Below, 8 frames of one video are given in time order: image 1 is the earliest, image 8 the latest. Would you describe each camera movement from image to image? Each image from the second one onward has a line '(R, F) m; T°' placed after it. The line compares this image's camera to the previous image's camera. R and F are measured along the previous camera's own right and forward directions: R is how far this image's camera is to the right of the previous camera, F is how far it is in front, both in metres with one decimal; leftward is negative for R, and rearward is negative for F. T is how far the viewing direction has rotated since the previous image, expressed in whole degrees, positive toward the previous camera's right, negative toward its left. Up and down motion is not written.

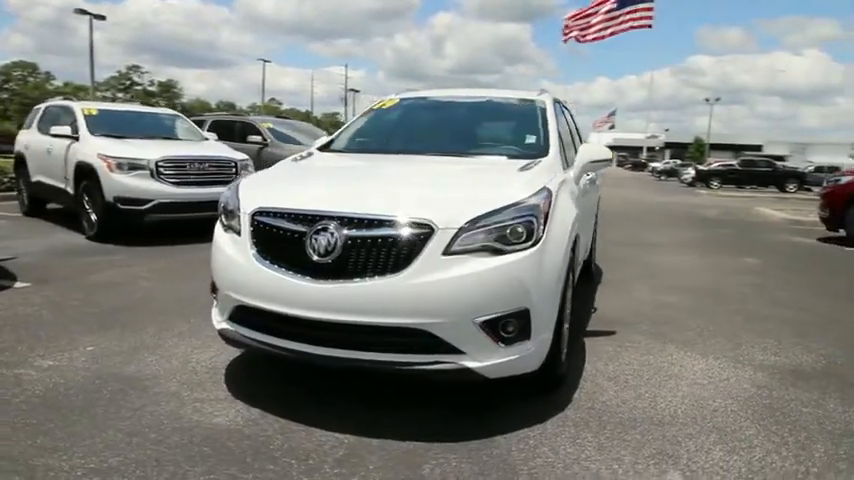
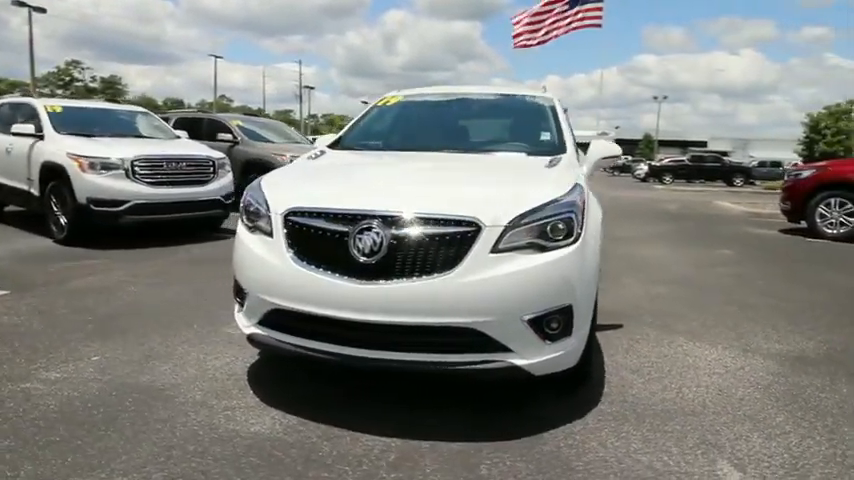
(-0.5, +0.1) m; +4°
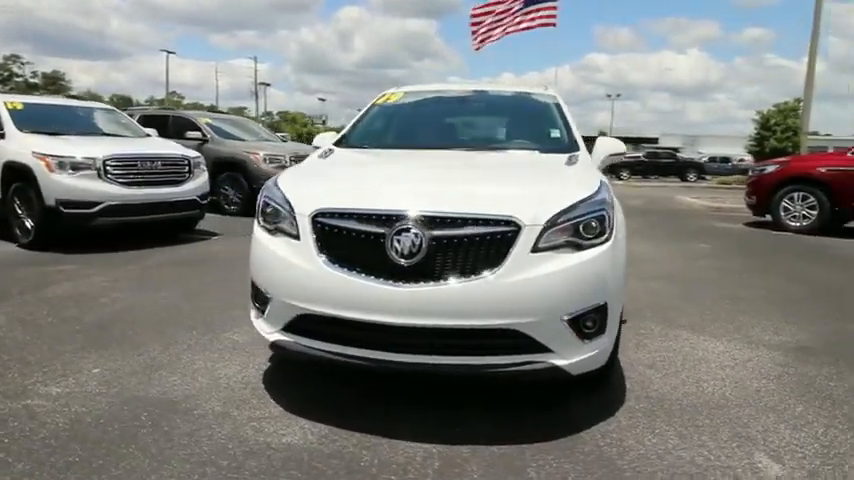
(-0.4, +0.1) m; +4°
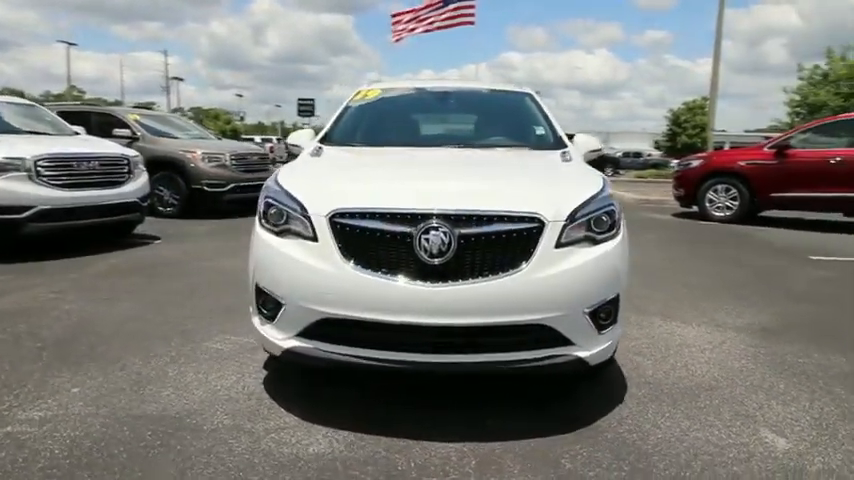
(-0.5, +0.1) m; +8°
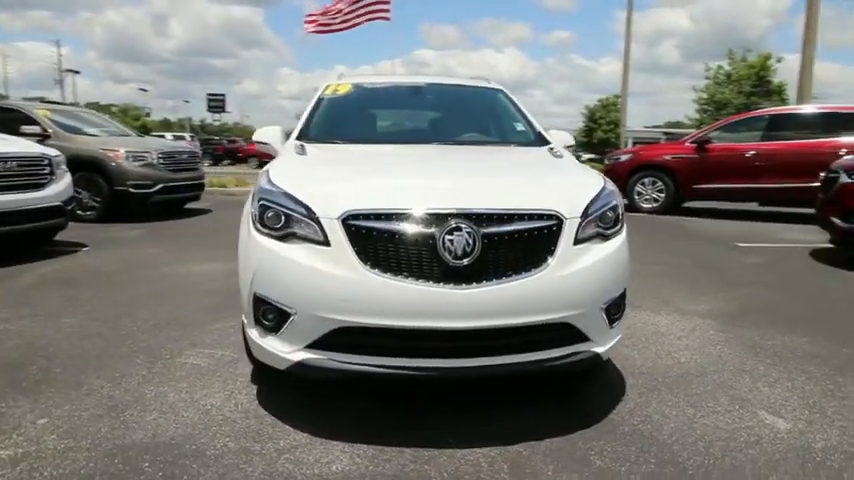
(-0.5, +0.2) m; +8°
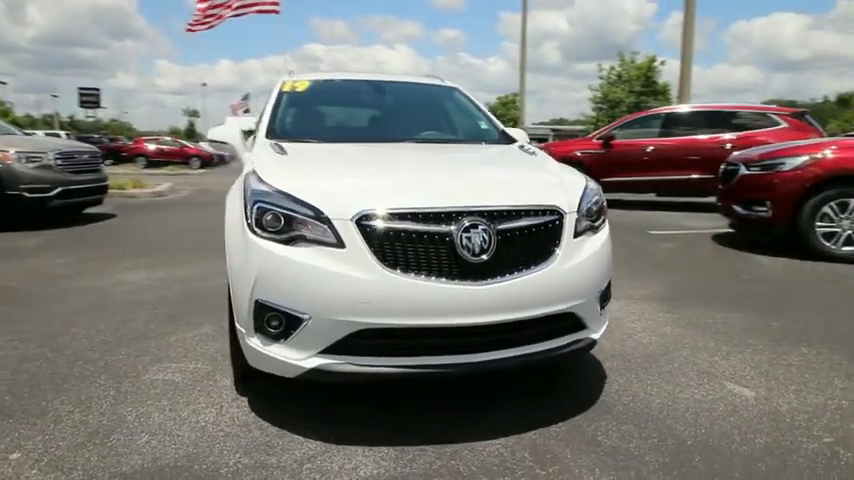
(-0.6, 0.0) m; +10°
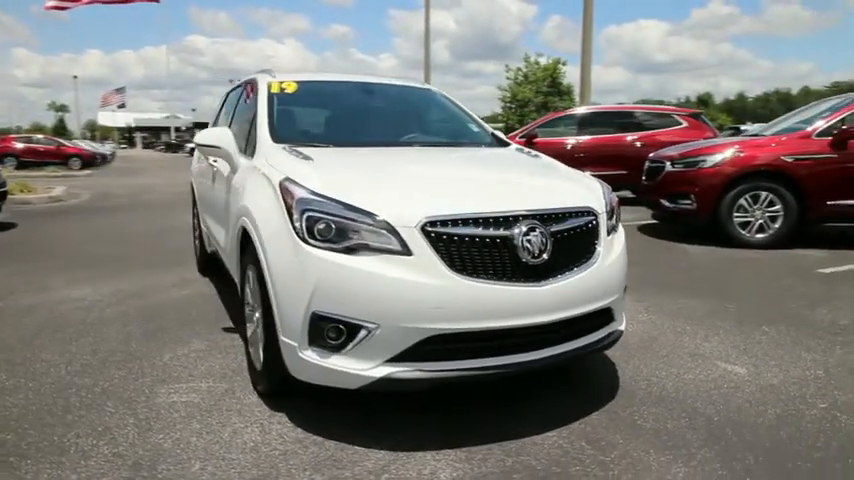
(-0.8, 0.0) m; +10°
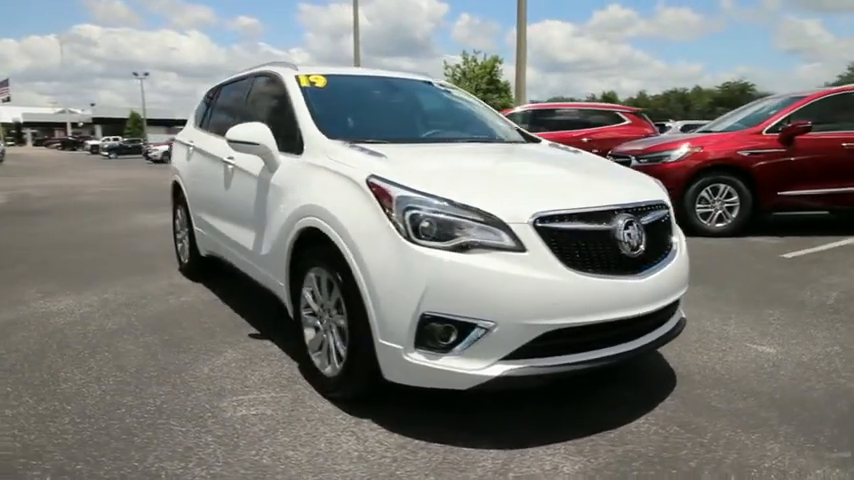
(-1.0, +0.1) m; +8°
